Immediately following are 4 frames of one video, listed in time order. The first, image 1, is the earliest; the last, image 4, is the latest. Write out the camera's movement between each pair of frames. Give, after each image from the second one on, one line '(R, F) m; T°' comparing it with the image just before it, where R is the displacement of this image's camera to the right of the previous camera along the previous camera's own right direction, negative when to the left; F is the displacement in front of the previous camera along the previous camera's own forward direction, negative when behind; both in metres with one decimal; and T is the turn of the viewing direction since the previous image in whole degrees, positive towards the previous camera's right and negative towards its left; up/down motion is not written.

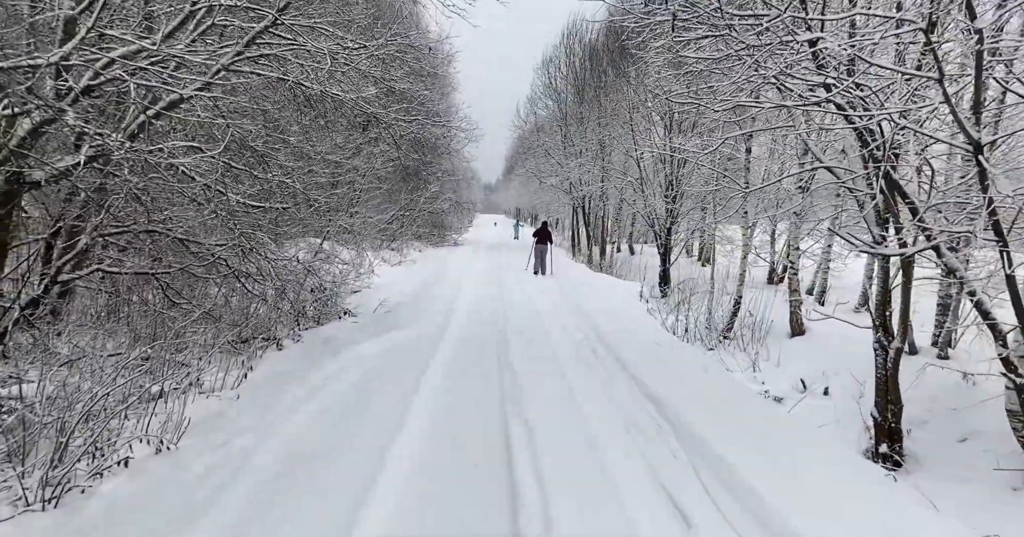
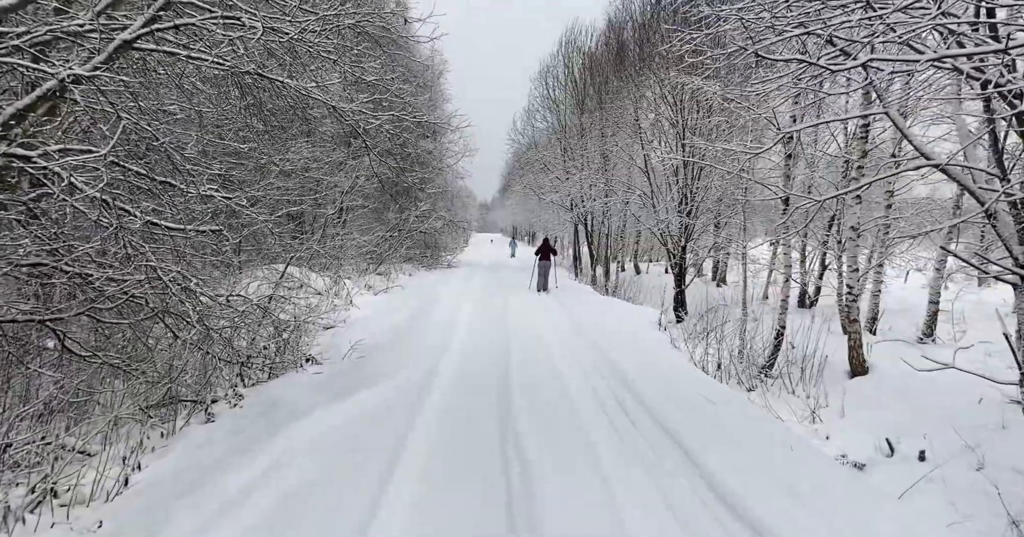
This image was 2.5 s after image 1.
(-0.1, +1.5) m; 0°
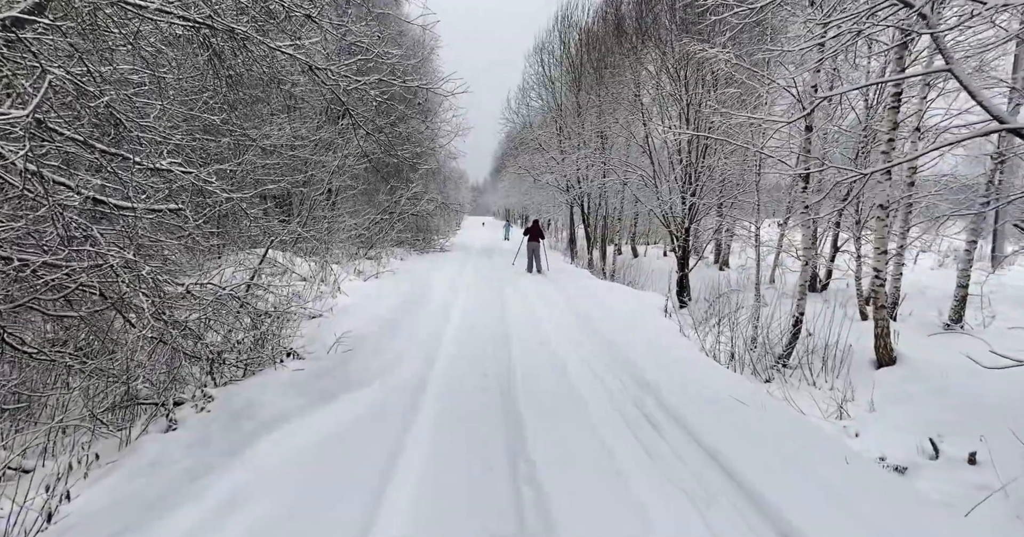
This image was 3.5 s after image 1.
(-0.1, +0.6) m; +1°
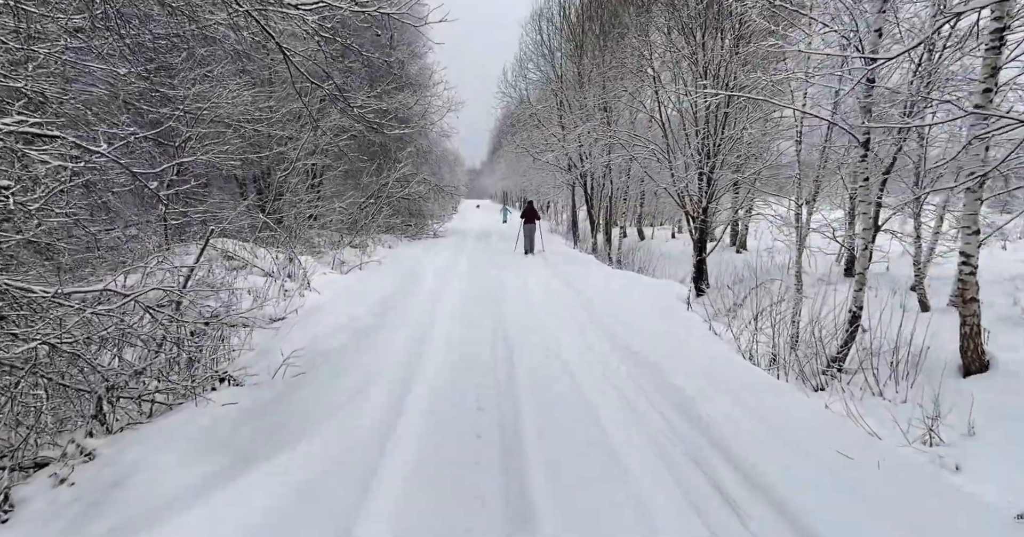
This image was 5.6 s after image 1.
(0.0, +1.4) m; 0°
